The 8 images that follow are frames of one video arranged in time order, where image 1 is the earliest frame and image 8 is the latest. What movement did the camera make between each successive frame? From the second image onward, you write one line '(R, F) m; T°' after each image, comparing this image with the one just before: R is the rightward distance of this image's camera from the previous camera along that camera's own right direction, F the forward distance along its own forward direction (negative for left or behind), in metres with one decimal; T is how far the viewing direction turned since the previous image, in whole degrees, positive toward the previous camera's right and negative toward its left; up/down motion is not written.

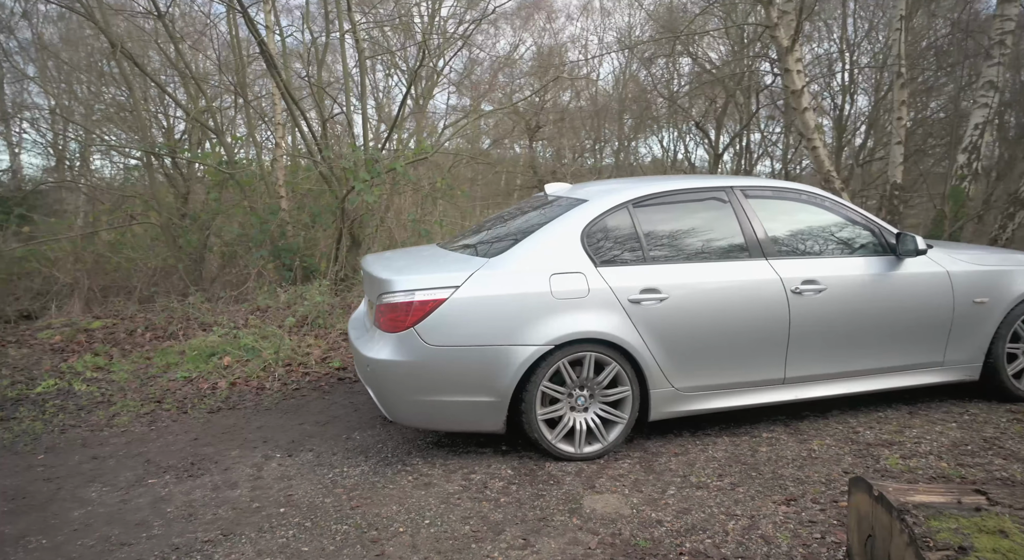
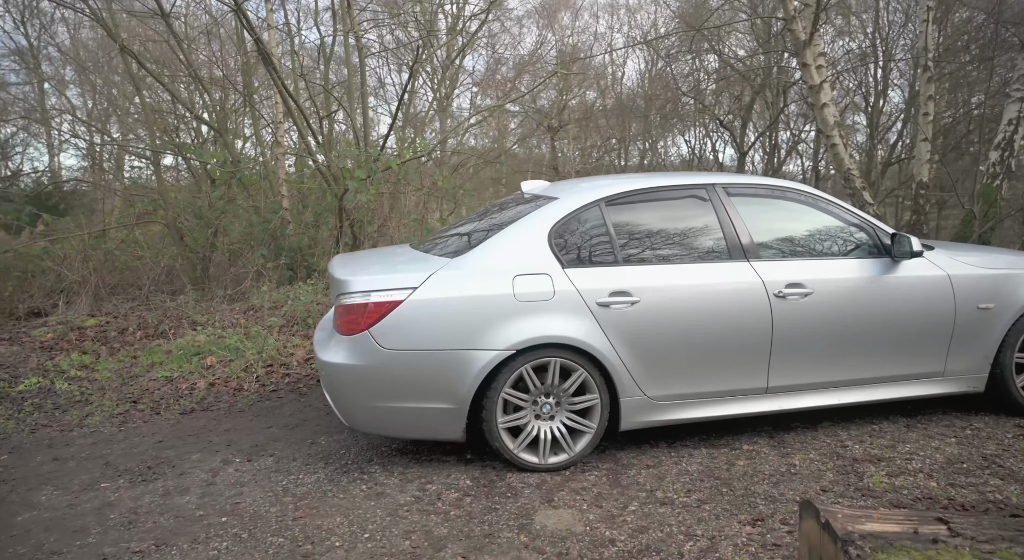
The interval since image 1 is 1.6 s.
(+0.3, +0.2) m; -2°
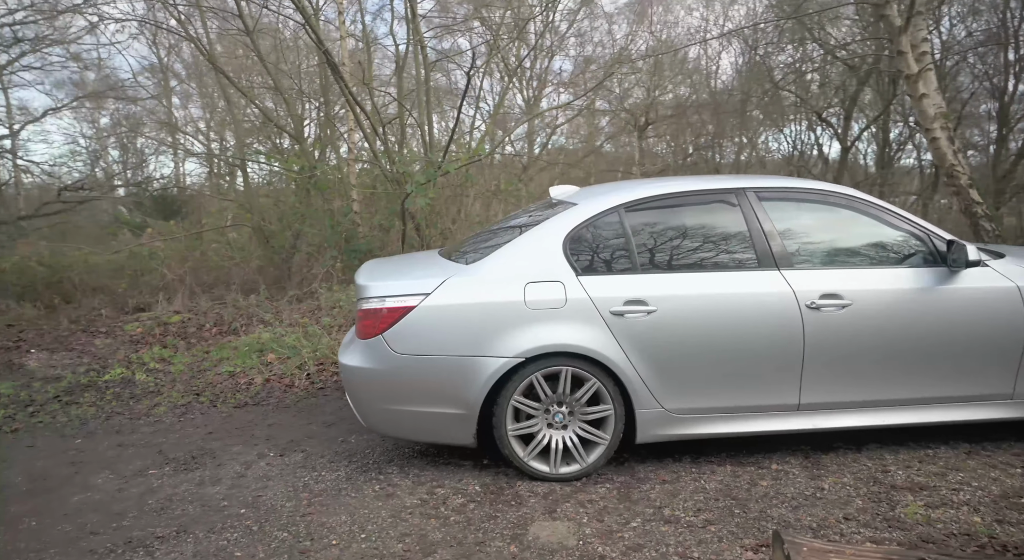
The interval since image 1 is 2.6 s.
(+0.4, 0.0) m; -8°
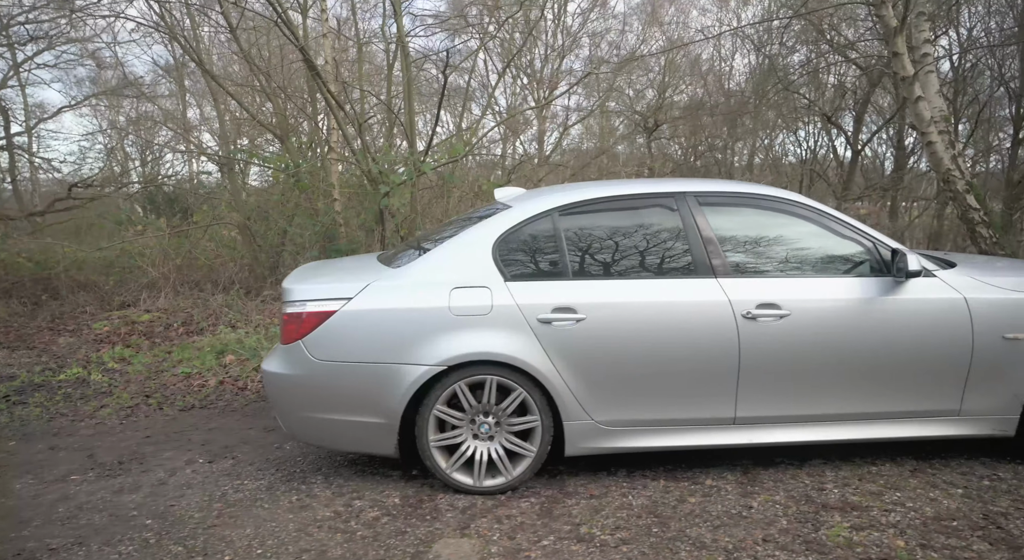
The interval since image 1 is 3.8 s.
(+0.4, +0.1) m; -1°
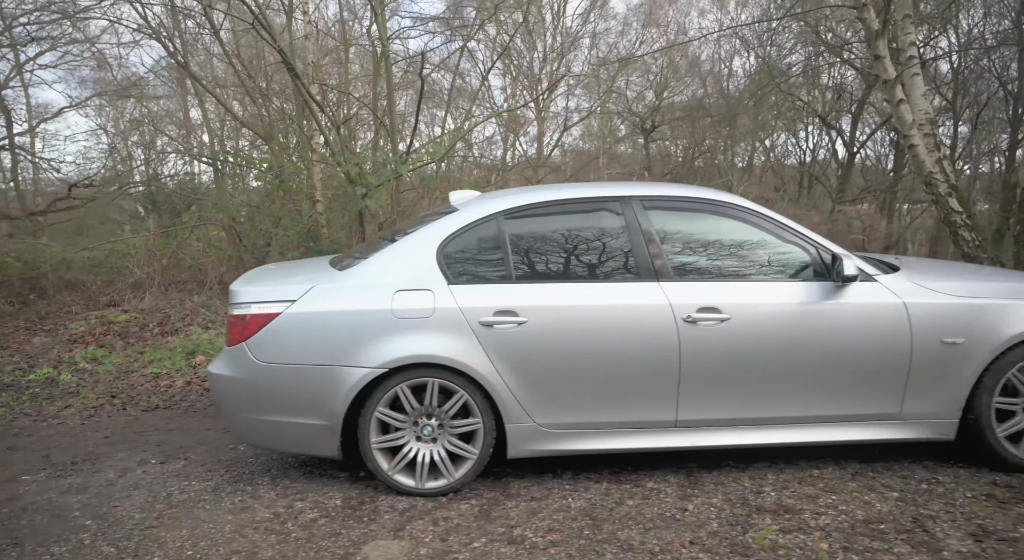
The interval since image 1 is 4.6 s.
(+0.3, 0.0) m; 0°
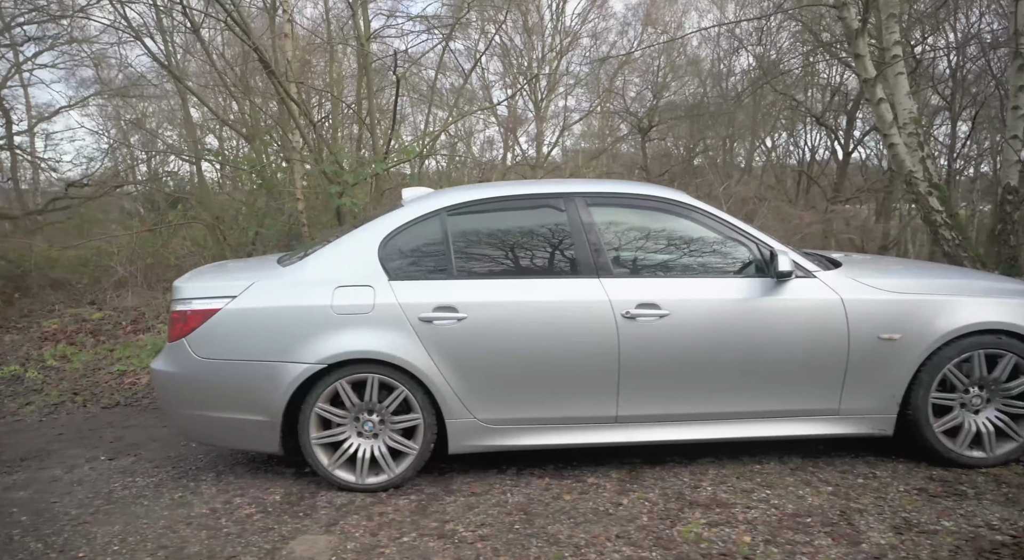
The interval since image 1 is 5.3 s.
(+0.3, 0.0) m; 0°
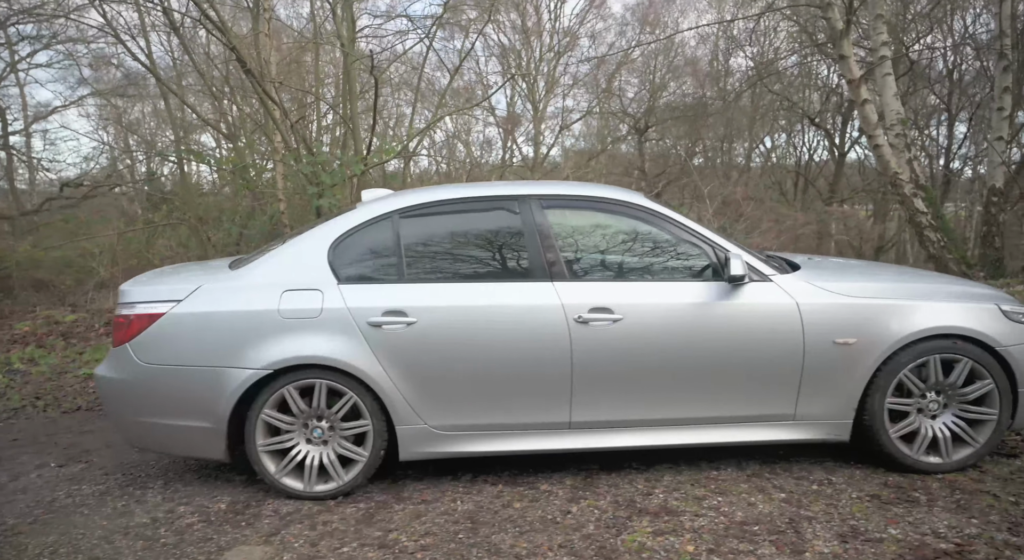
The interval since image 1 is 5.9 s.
(+0.2, 0.0) m; 0°
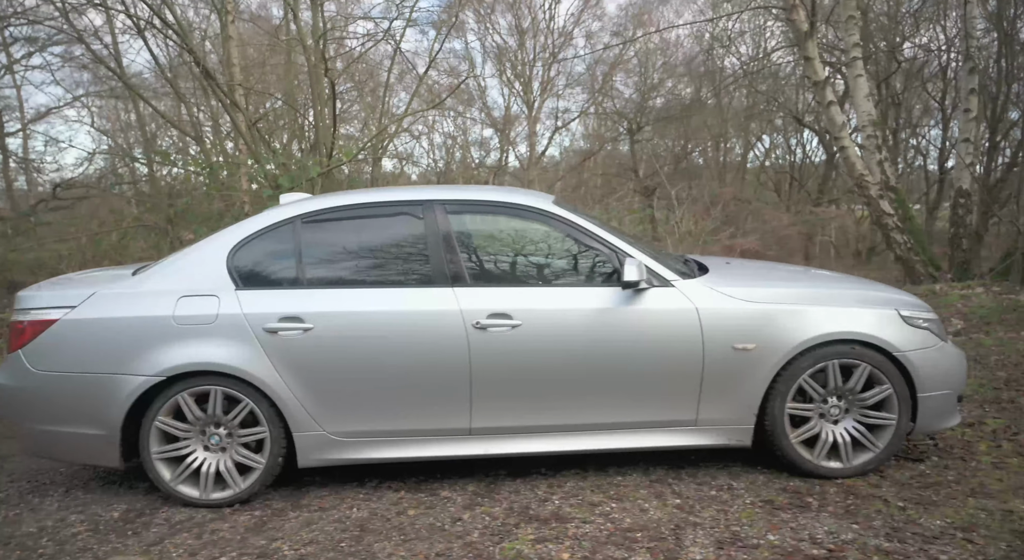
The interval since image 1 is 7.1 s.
(+0.5, 0.0) m; 0°
